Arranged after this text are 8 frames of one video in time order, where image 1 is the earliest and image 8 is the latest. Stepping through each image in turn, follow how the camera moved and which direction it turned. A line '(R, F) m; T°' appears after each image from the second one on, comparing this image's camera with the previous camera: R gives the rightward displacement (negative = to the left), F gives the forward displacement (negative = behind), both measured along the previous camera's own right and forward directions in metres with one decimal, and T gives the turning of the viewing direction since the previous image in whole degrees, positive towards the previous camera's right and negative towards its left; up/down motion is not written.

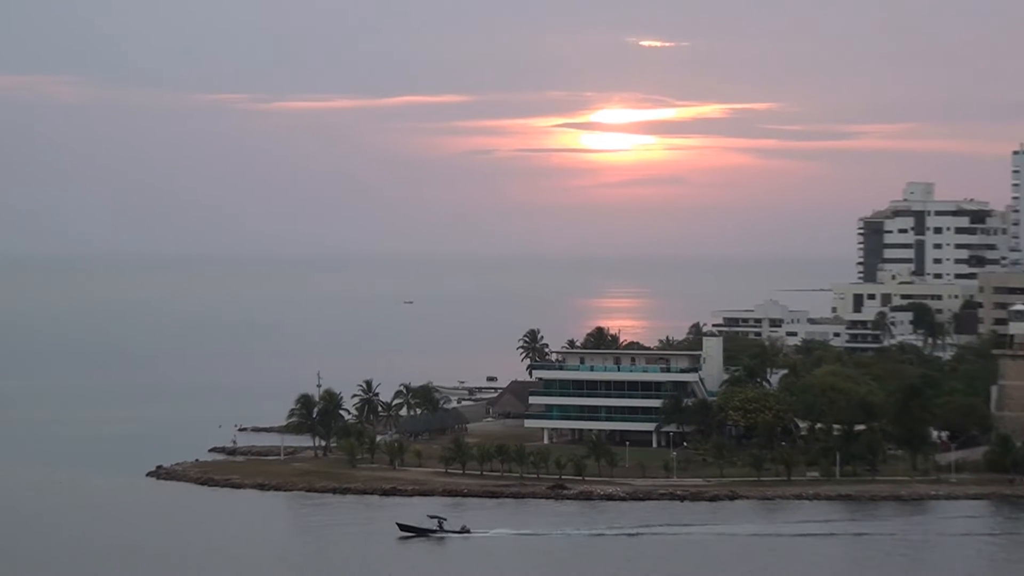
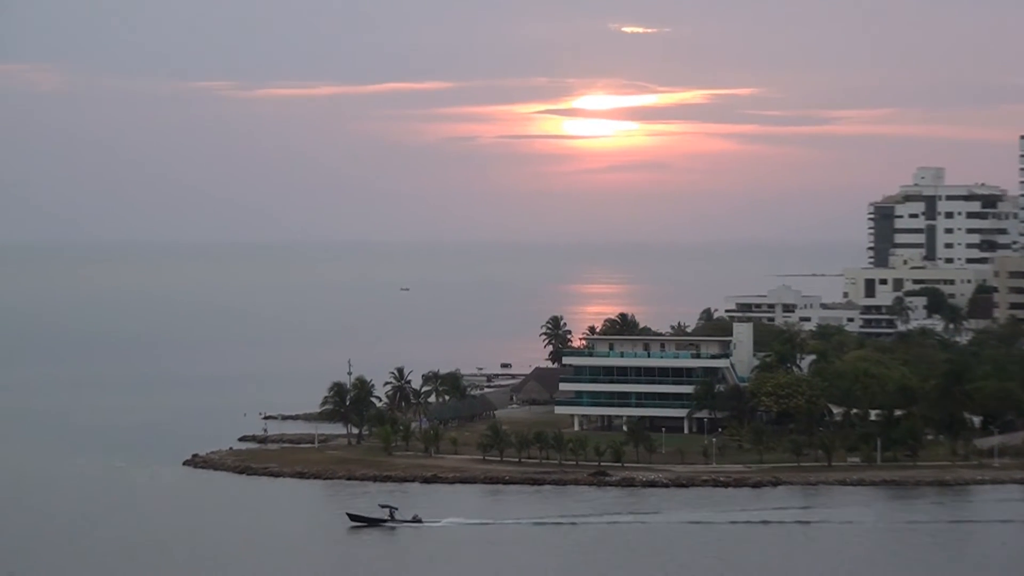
(-1.0, +0.3) m; 0°
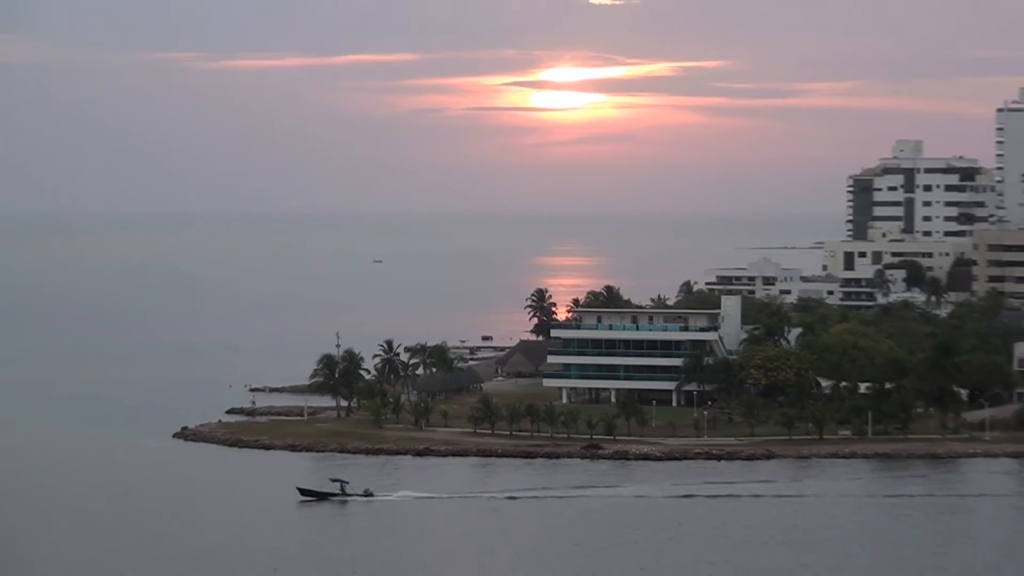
(-0.5, +0.1) m; +1°
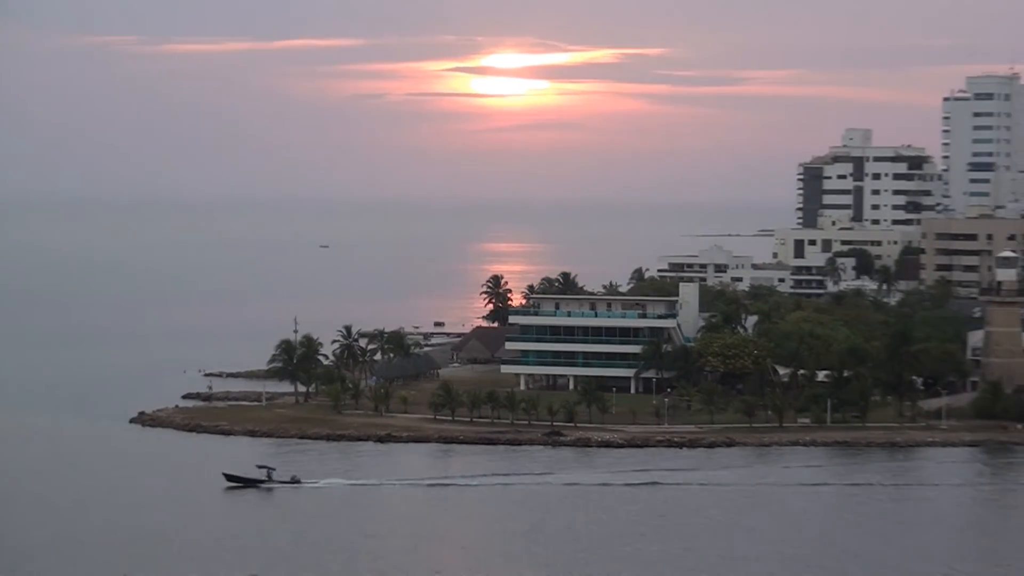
(-0.4, +0.1) m; +2°
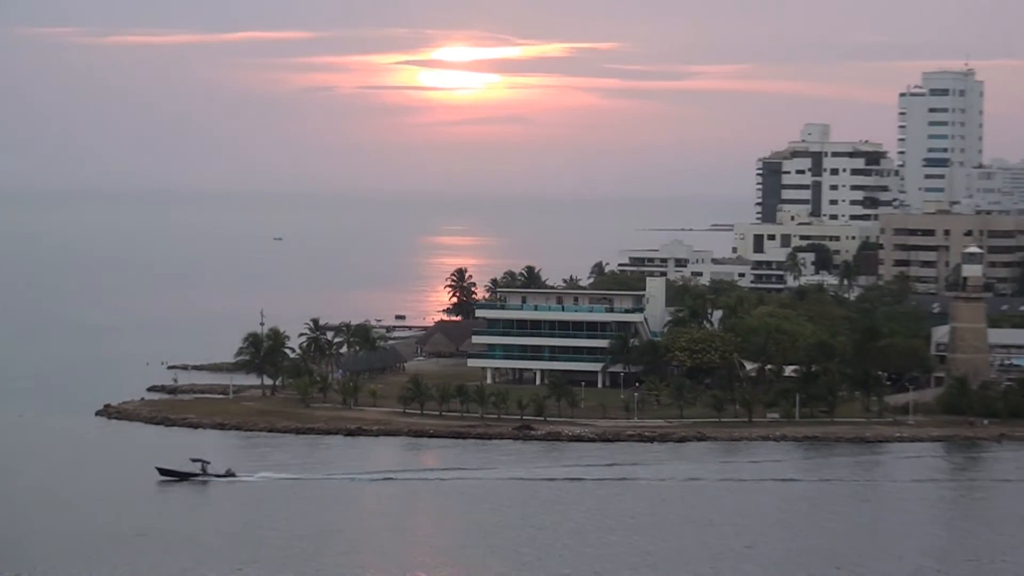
(-0.4, +0.1) m; +1°
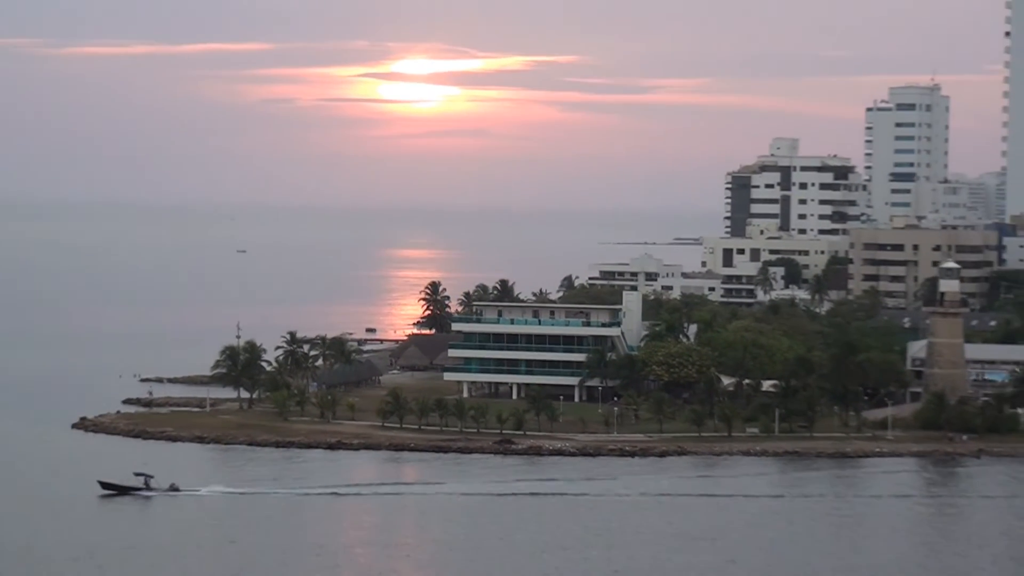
(-0.4, +0.1) m; +1°
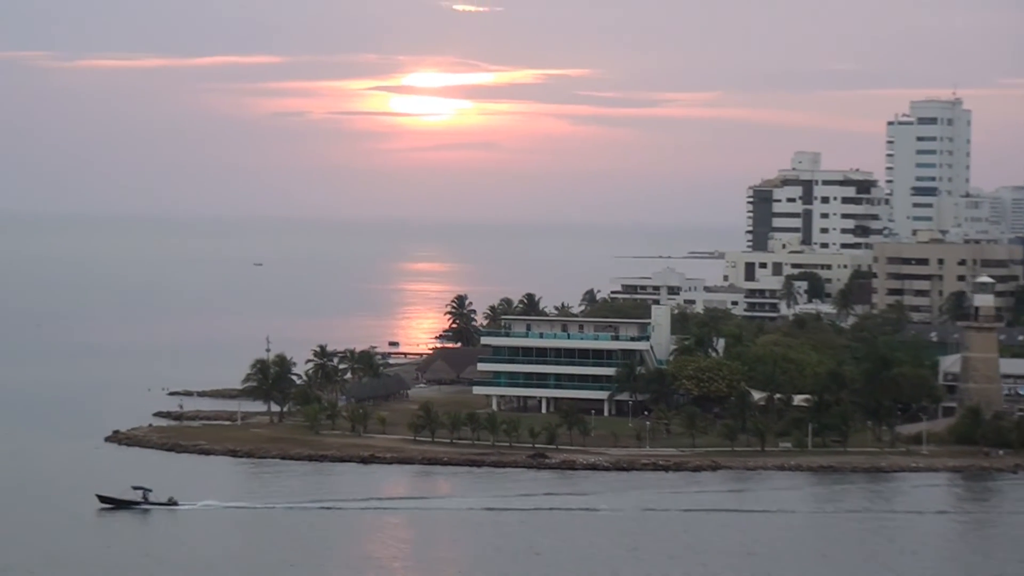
(-0.4, 0.0) m; -1°
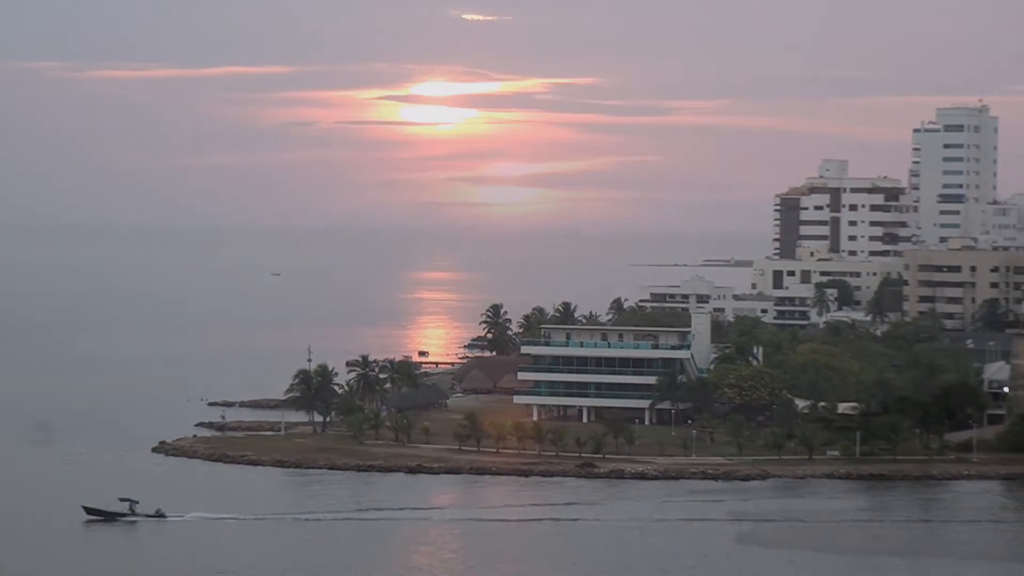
(-0.7, +0.1) m; -1°
